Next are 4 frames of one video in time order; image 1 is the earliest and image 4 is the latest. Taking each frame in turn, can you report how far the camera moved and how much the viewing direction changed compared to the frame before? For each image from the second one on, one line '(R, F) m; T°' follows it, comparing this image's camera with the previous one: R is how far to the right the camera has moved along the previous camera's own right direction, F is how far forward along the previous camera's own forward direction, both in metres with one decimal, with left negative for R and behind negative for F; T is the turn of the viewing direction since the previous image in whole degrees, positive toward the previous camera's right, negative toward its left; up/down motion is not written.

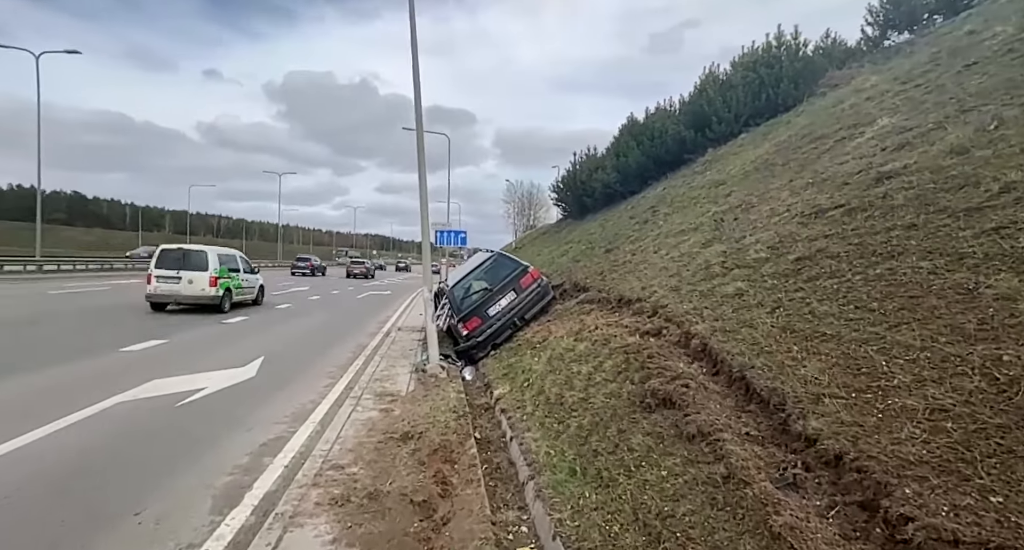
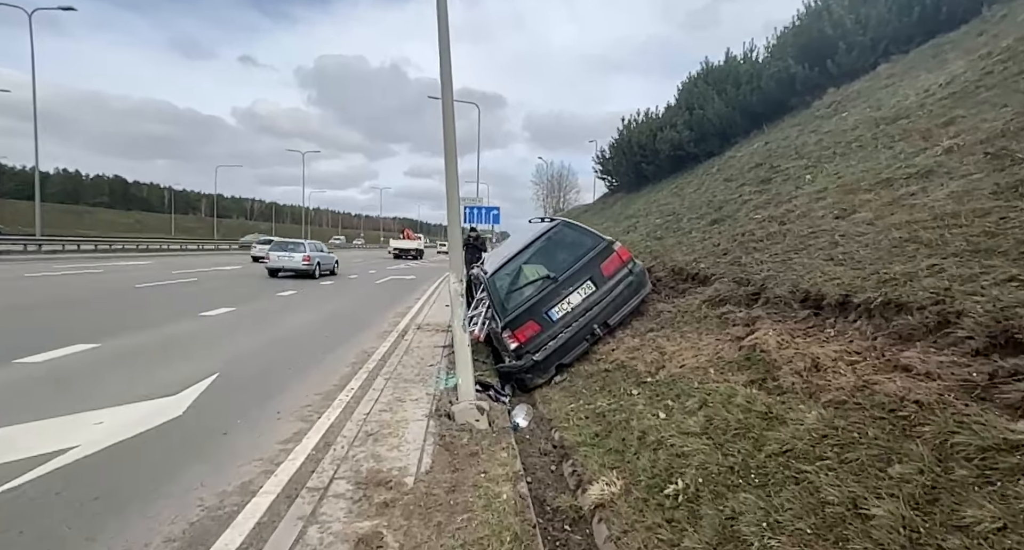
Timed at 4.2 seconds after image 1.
(-0.6, +3.5) m; -4°
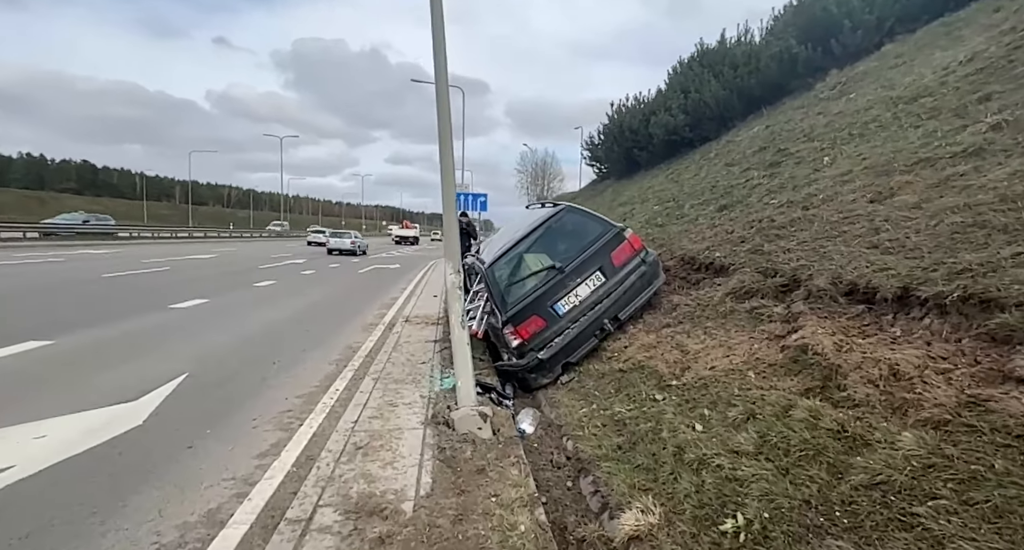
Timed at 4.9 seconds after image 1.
(-0.2, +0.6) m; +2°
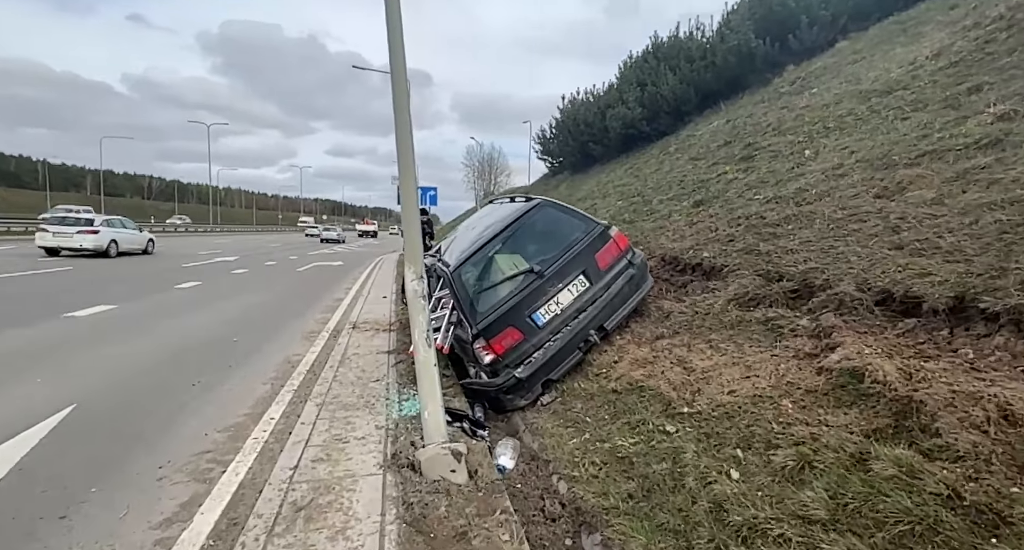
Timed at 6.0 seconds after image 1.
(-0.2, +0.8) m; +6°
